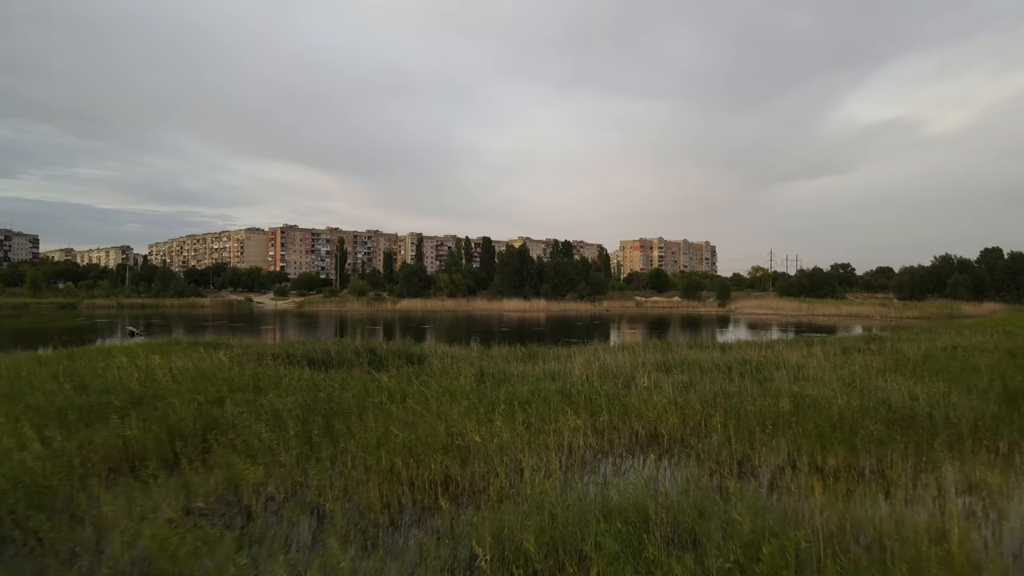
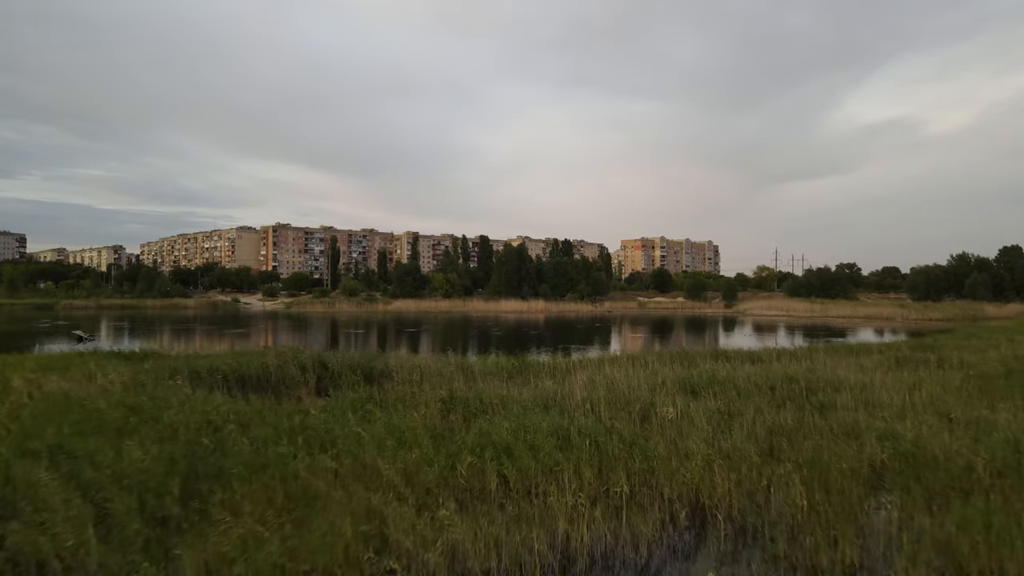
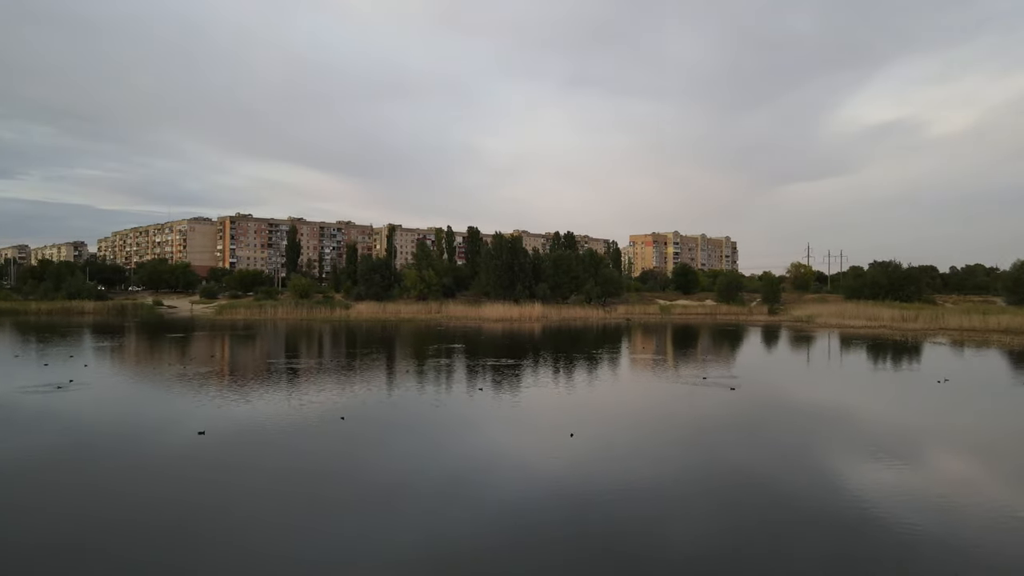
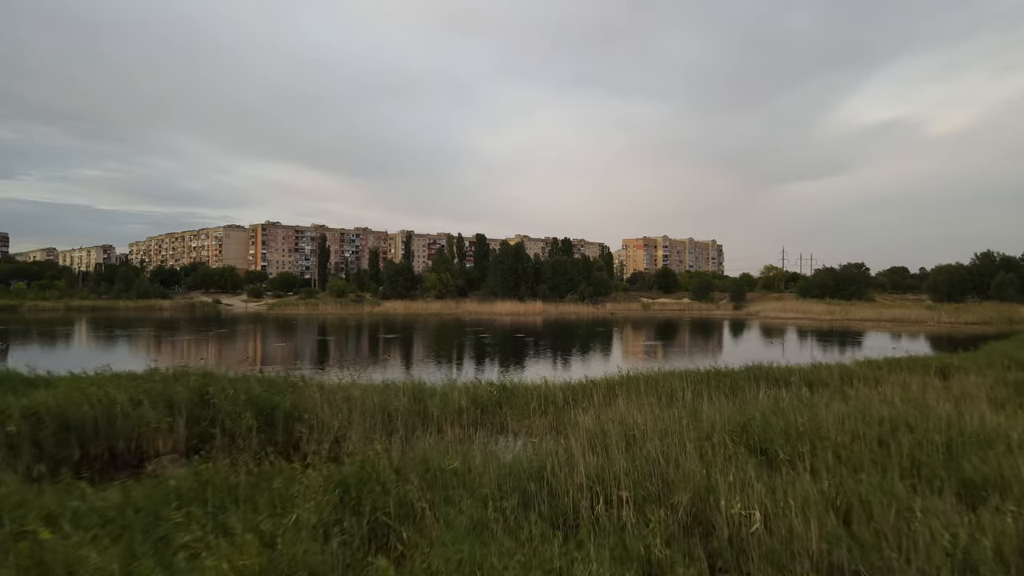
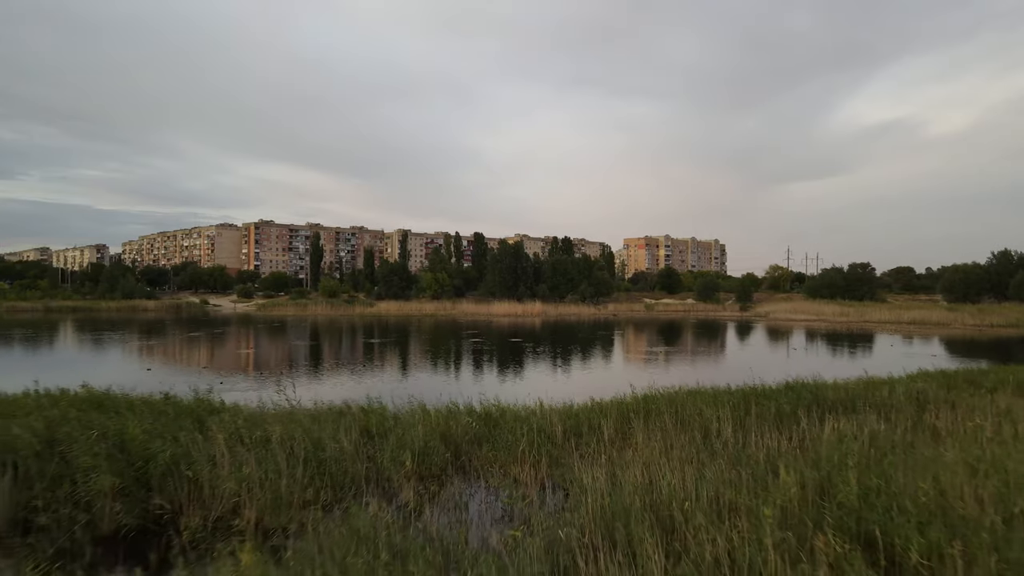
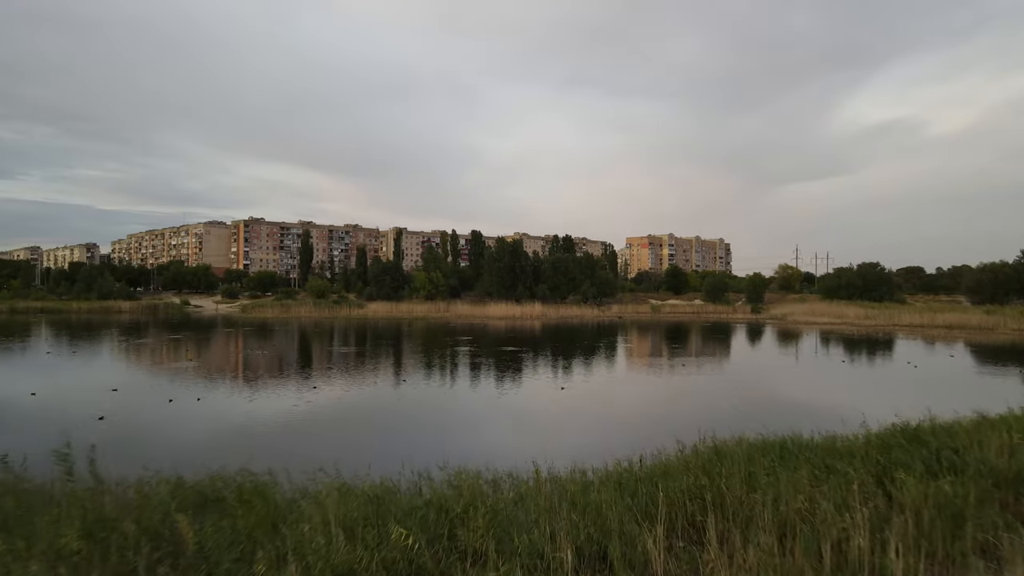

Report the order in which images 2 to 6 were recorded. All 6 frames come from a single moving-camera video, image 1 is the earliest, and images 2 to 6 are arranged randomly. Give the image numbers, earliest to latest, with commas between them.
2, 4, 5, 6, 3
